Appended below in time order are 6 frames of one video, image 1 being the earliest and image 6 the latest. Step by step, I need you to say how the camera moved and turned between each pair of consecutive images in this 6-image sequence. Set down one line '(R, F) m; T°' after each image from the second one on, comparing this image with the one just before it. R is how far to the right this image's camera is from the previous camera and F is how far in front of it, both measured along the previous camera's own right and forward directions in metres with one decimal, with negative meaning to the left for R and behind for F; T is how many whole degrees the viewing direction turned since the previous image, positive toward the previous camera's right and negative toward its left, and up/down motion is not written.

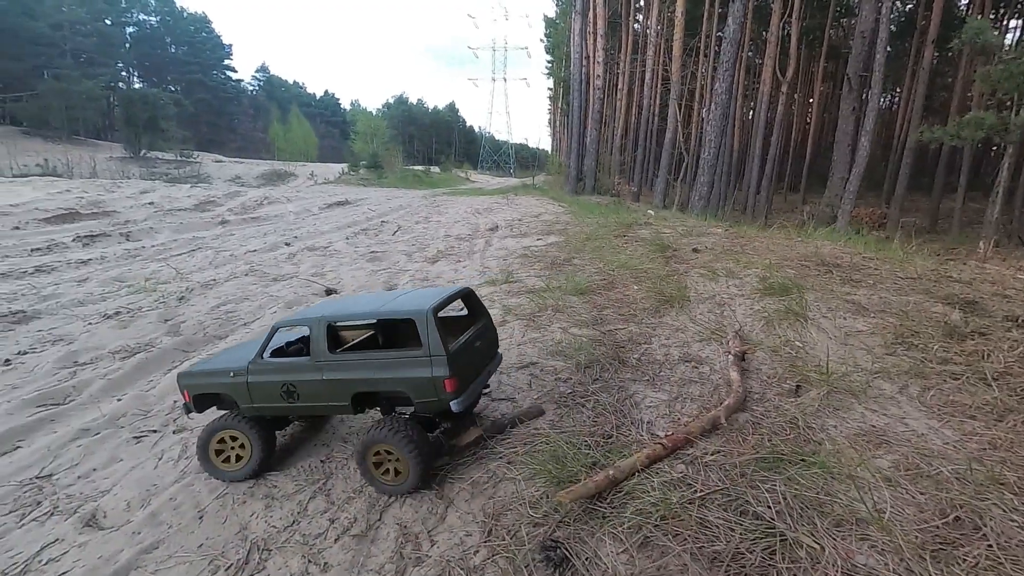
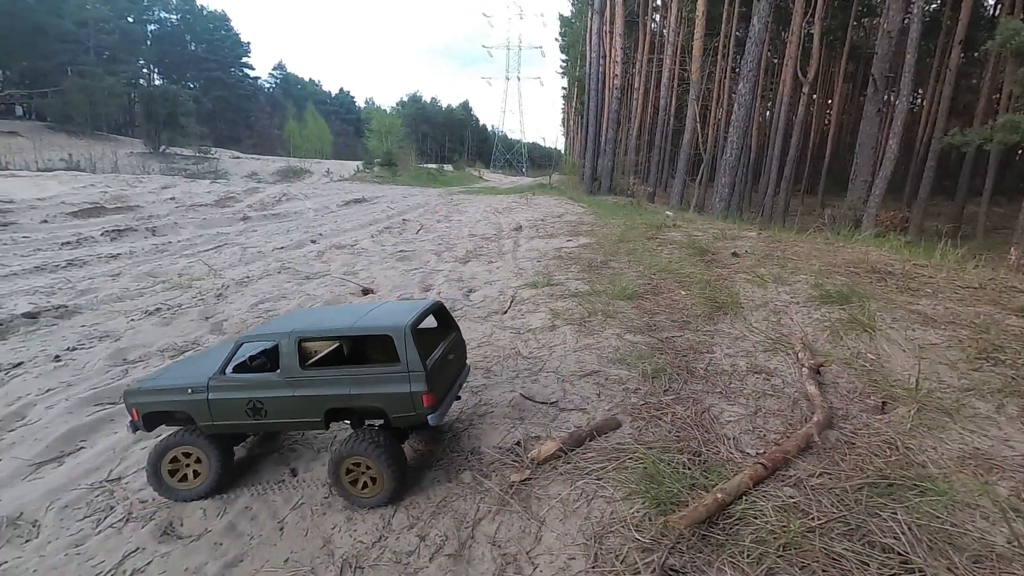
(-0.4, +0.1) m; -1°
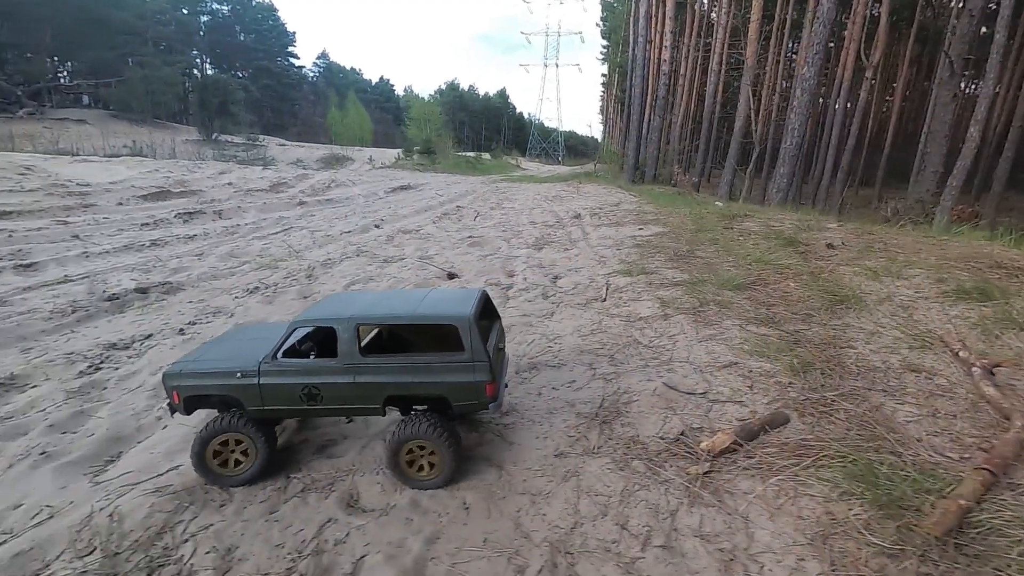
(-0.8, +0.1) m; -4°
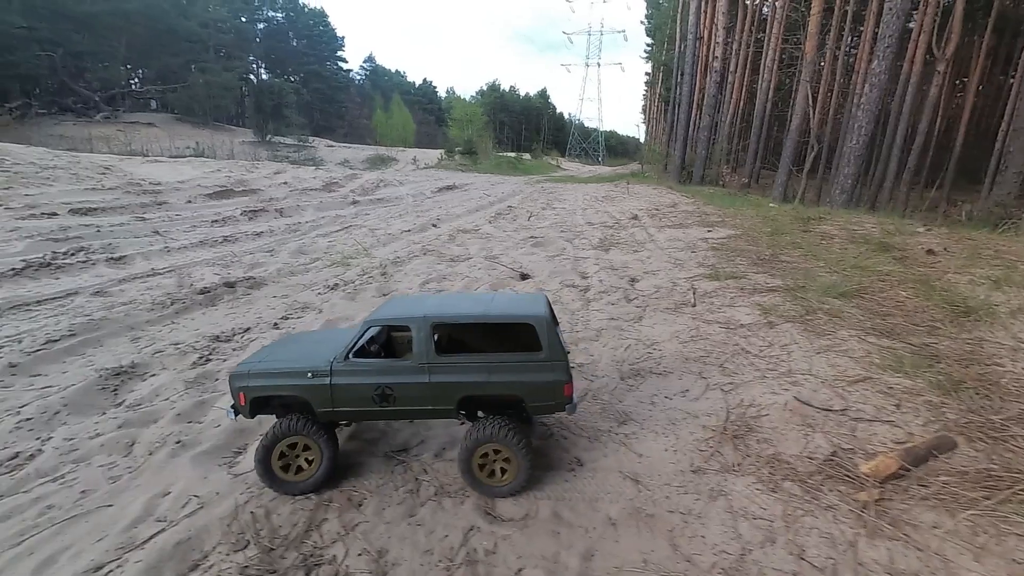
(-0.6, +0.1) m; -5°
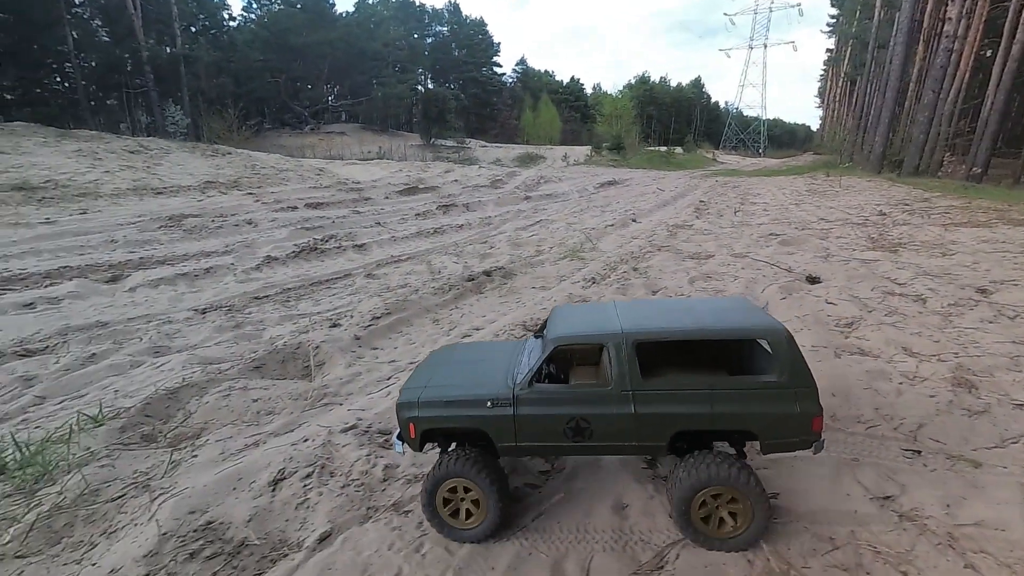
(-1.9, +0.2) m; -17°
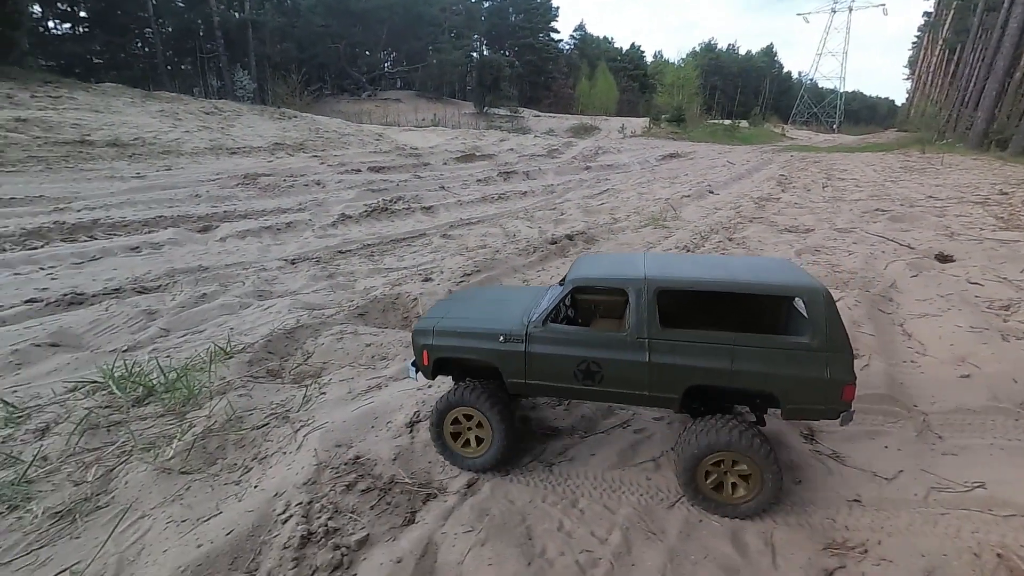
(-0.6, +0.2) m; -5°
